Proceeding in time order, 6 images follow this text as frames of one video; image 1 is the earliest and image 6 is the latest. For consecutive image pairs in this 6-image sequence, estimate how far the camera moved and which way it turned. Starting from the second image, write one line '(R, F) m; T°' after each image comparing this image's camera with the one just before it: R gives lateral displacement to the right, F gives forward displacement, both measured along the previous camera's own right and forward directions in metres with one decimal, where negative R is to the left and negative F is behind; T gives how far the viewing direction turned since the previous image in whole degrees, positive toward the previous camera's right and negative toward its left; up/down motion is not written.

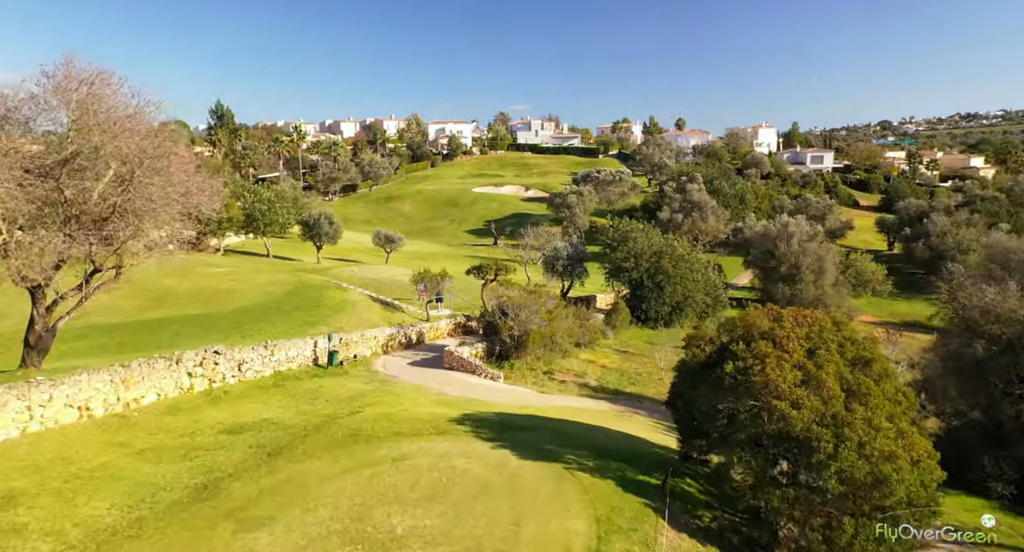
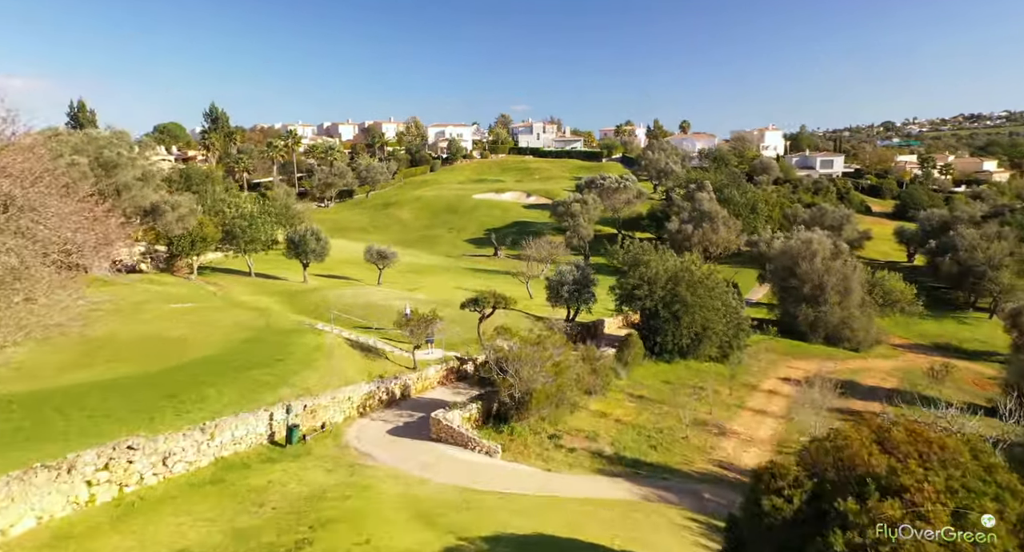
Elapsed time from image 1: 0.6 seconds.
(0.0, +3.5) m; 0°
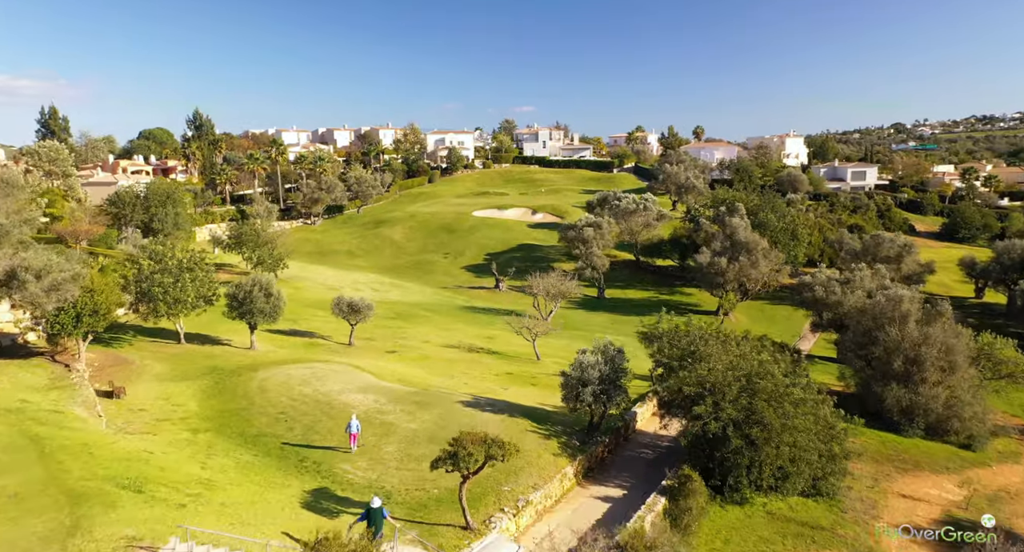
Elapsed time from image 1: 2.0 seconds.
(+0.1, +10.1) m; 0°
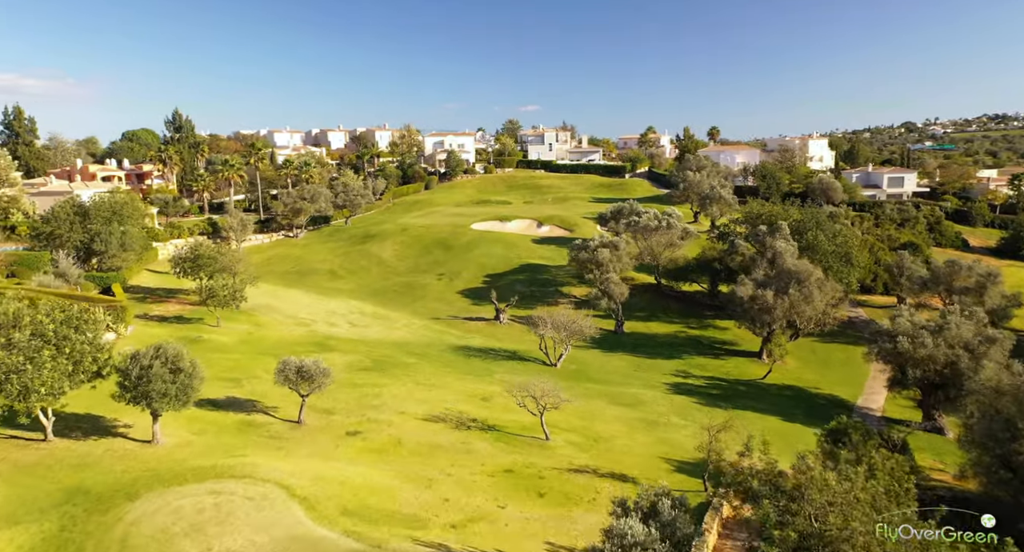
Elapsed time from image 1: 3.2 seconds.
(+0.2, +10.2) m; 0°
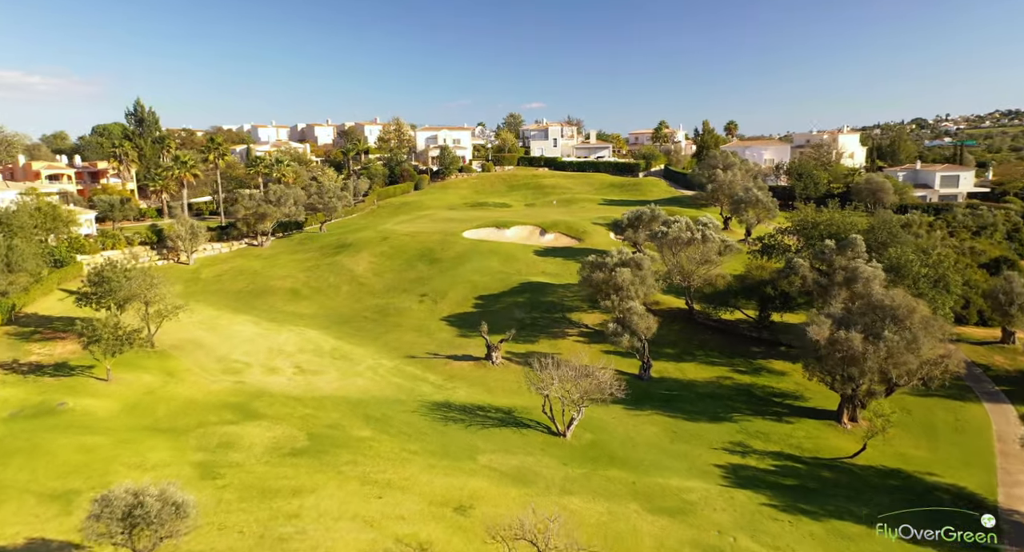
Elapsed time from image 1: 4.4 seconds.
(+0.6, +13.2) m; 0°
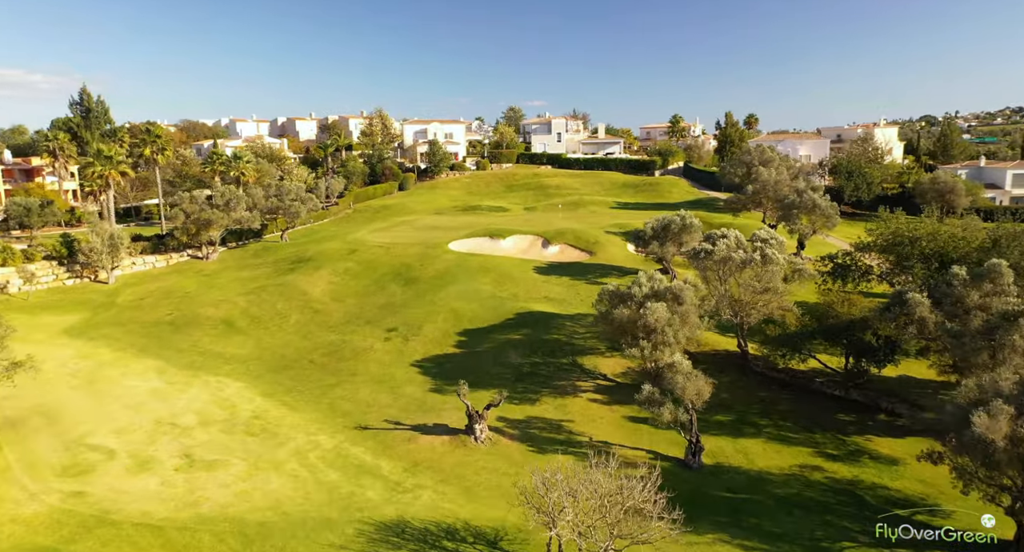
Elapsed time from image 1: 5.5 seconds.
(+0.6, +14.1) m; 0°
